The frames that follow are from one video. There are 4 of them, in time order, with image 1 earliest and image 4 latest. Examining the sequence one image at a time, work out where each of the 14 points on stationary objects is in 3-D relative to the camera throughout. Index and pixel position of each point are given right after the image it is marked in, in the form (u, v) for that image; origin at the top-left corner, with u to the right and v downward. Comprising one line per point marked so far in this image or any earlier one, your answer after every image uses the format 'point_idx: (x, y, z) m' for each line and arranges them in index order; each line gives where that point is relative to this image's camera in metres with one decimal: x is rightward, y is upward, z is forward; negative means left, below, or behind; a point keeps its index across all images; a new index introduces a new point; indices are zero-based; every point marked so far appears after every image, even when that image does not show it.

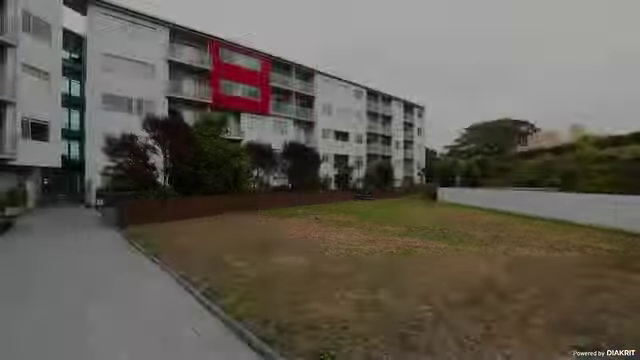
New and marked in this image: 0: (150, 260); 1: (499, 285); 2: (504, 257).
0: (-3.9, -1.8, +7.4) m
1: (+3.1, -1.8, +5.6) m
2: (+4.4, -1.8, +7.7) m
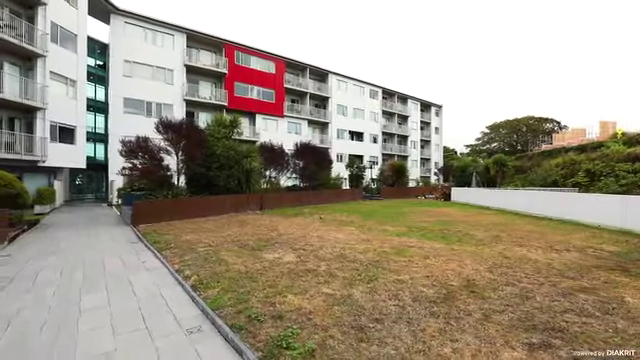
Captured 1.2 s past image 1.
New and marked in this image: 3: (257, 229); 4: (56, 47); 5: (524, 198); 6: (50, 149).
0: (-4.1, -1.8, +7.9) m
1: (+2.7, -1.8, +5.7) m
2: (+4.2, -1.8, +7.7) m
3: (-2.2, -1.7, +11.1) m
4: (-15.1, +7.7, +18.6) m
5: (+11.0, -0.9, +17.6) m
6: (-15.2, +1.7, +18.3) m
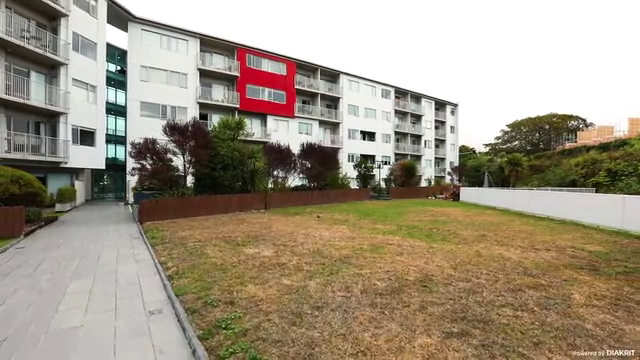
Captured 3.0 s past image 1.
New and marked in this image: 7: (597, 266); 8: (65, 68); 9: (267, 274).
0: (-4.6, -1.8, +8.6) m
1: (+2.1, -1.8, +5.9) m
2: (+3.6, -1.8, +7.9) m
3: (-2.5, -1.7, +11.6) m
4: (-14.9, +7.7, +20.0) m
5: (+11.1, -0.9, +17.3) m
6: (-15.0, +1.8, +19.7) m
7: (+6.1, -1.9, +7.1) m
8: (-15.0, +6.6, +19.2) m
9: (-1.0, -1.7, +6.0) m
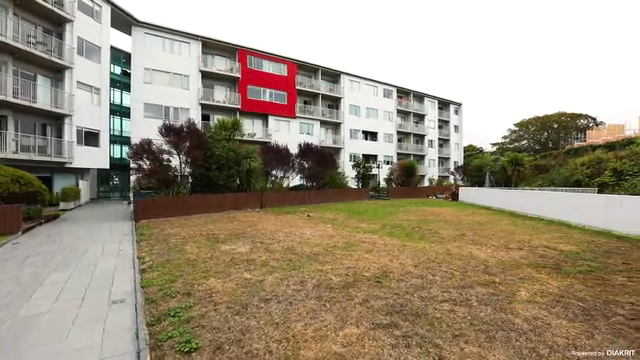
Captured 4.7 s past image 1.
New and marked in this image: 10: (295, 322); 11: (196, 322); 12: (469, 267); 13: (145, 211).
0: (-5.2, -1.8, +9.0) m
1: (+1.3, -1.8, +6.2) m
2: (+3.0, -1.8, +8.1) m
3: (-3.0, -1.7, +12.0) m
4: (-15.2, +7.7, +20.7) m
5: (+10.7, -0.9, +17.2) m
6: (-15.3, +1.8, +20.4) m
7: (+5.4, -1.9, +7.2) m
8: (-15.4, +6.7, +19.9) m
9: (-1.7, -1.7, +6.3) m
10: (-0.3, -1.8, +4.1) m
11: (-1.6, -1.8, +4.1) m
12: (+3.2, -1.8, +6.8) m
13: (-7.7, -1.4, +14.3) m
